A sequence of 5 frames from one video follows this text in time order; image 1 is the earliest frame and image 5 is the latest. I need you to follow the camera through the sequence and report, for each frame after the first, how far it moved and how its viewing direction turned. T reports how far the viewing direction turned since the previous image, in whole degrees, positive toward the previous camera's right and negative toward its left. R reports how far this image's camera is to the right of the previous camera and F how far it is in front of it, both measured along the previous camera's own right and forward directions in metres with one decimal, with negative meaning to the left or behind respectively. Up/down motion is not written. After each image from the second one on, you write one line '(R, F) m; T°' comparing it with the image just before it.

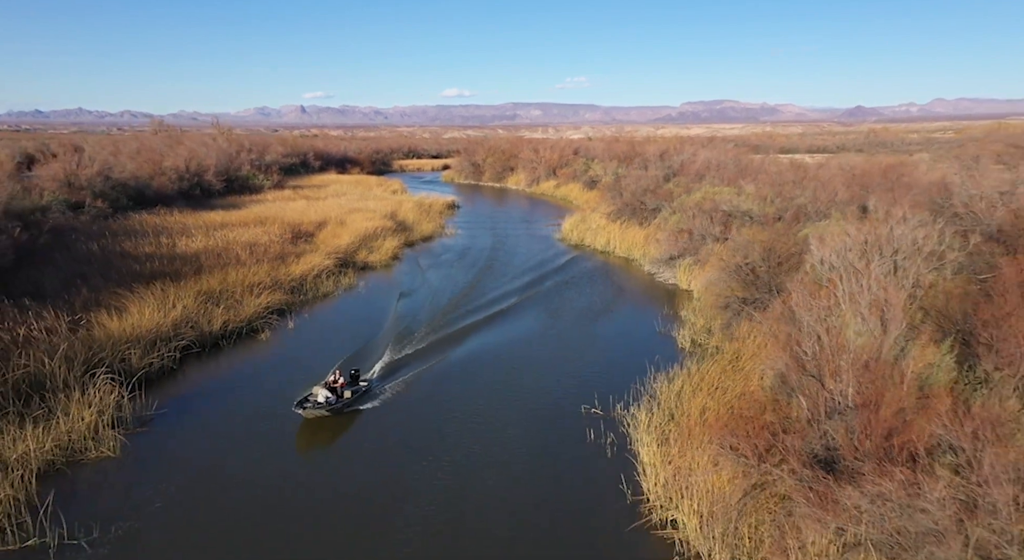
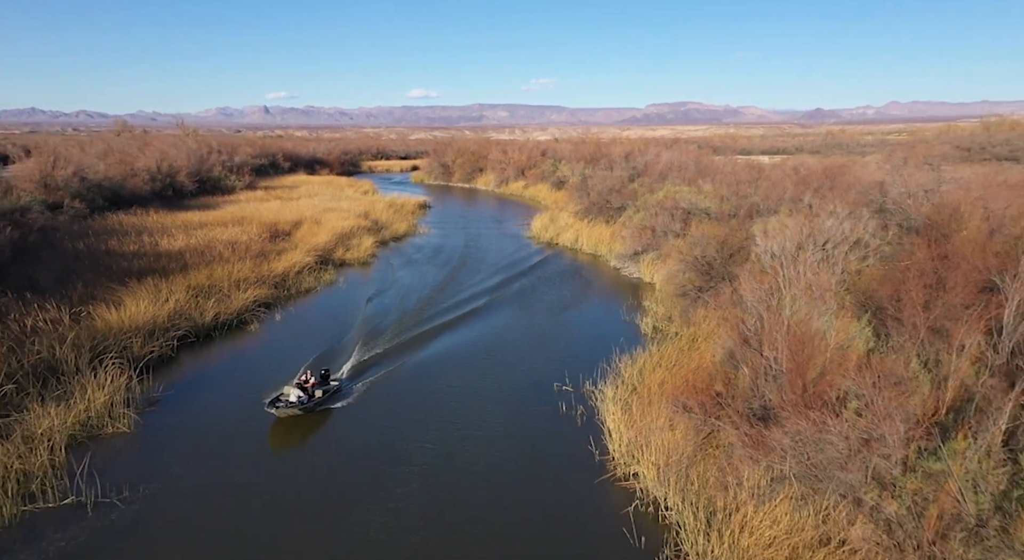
(-0.2, -1.1) m; +3°
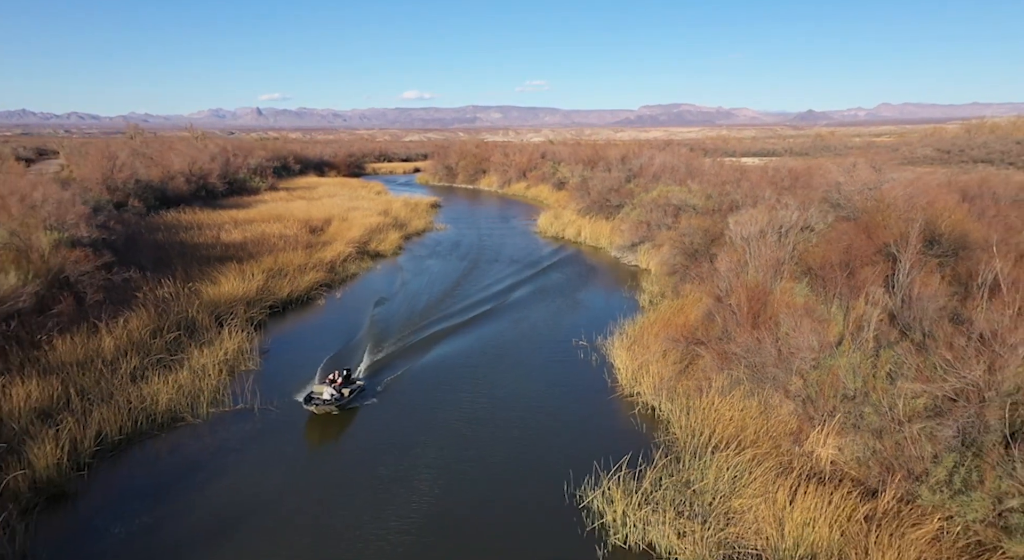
(-0.7, -3.3) m; 0°
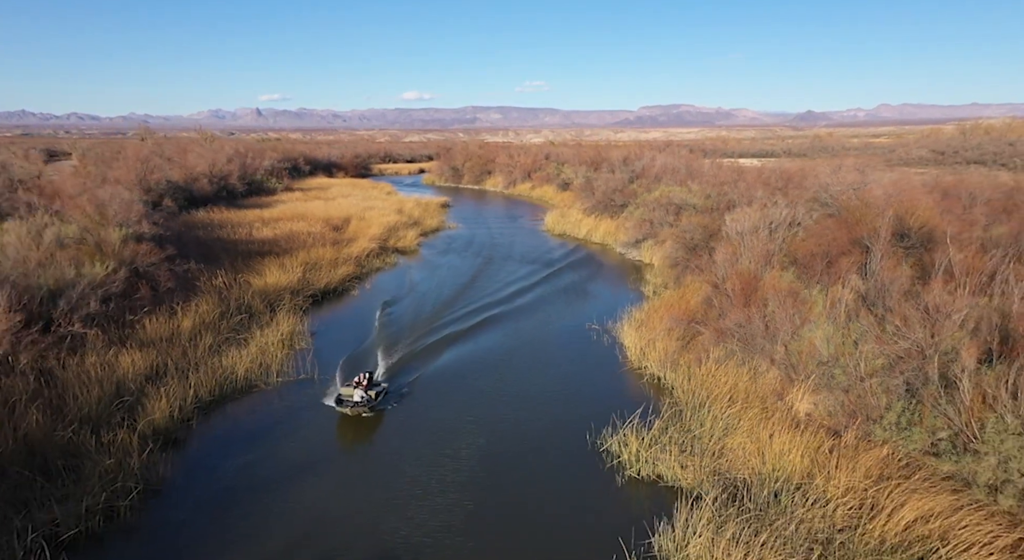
(-0.5, -1.8) m; 0°
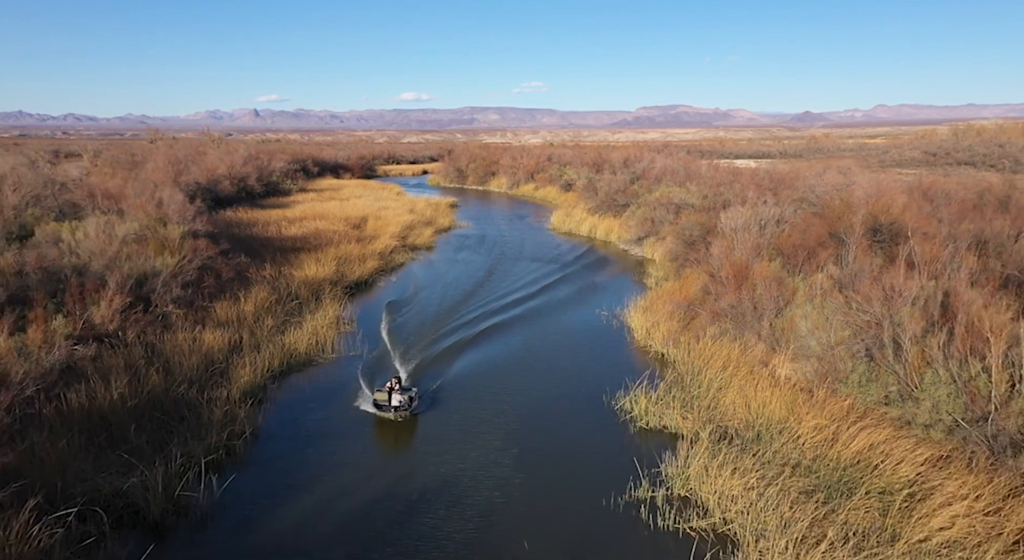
(-0.5, -2.0) m; 0°
